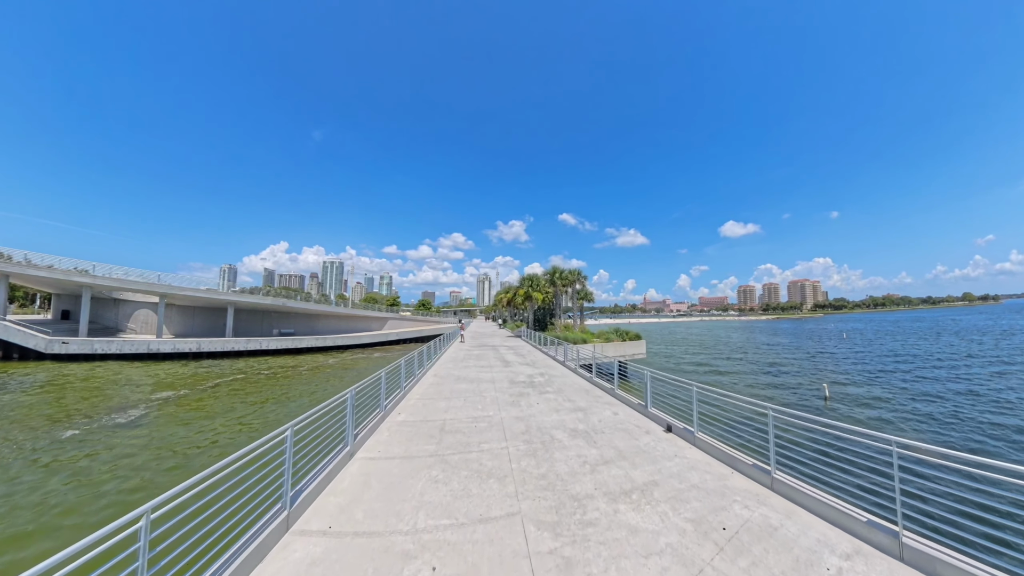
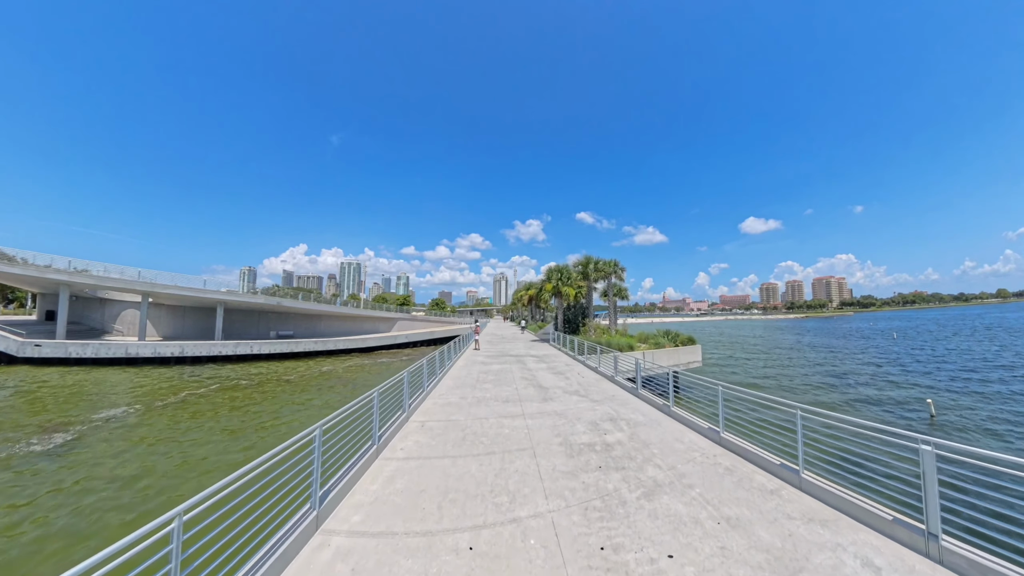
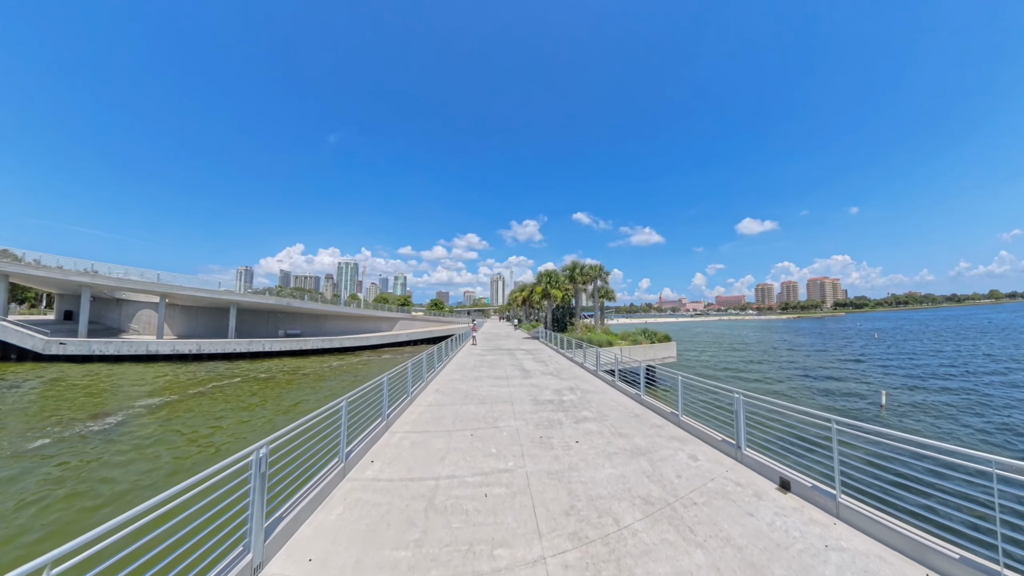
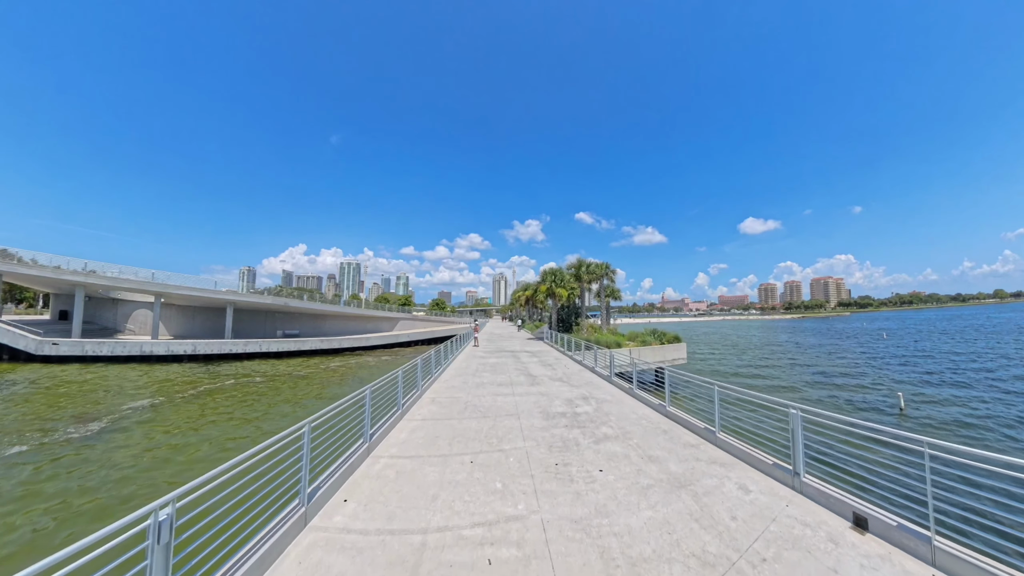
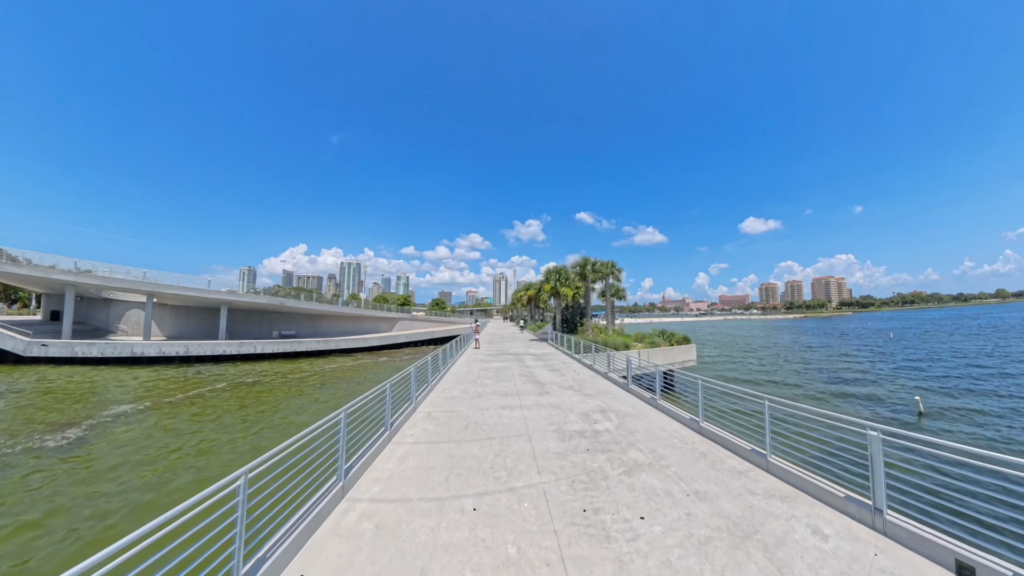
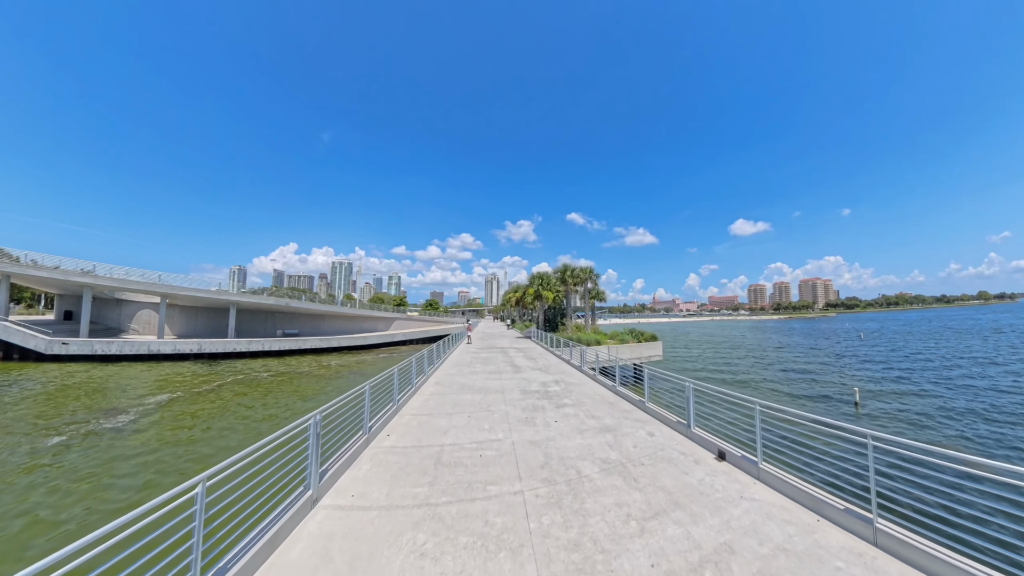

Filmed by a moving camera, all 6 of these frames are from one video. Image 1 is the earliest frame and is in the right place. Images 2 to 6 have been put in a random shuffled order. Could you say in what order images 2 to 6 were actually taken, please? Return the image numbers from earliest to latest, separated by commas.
6, 3, 4, 5, 2
